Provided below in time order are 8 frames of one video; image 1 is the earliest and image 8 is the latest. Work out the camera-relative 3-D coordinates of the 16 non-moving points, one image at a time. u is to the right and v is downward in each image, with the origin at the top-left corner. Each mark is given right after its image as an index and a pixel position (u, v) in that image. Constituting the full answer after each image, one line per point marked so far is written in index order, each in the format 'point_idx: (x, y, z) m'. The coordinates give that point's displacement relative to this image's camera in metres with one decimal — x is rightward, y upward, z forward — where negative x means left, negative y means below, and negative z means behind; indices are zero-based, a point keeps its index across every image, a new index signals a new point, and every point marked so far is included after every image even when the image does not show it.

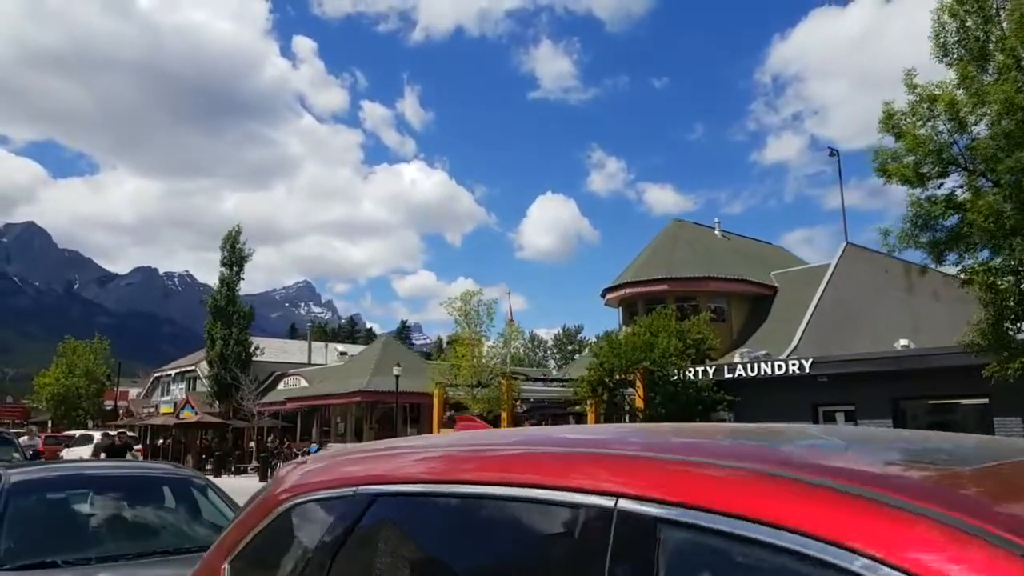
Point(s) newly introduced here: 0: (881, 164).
0: (+7.1, +2.4, +16.1) m
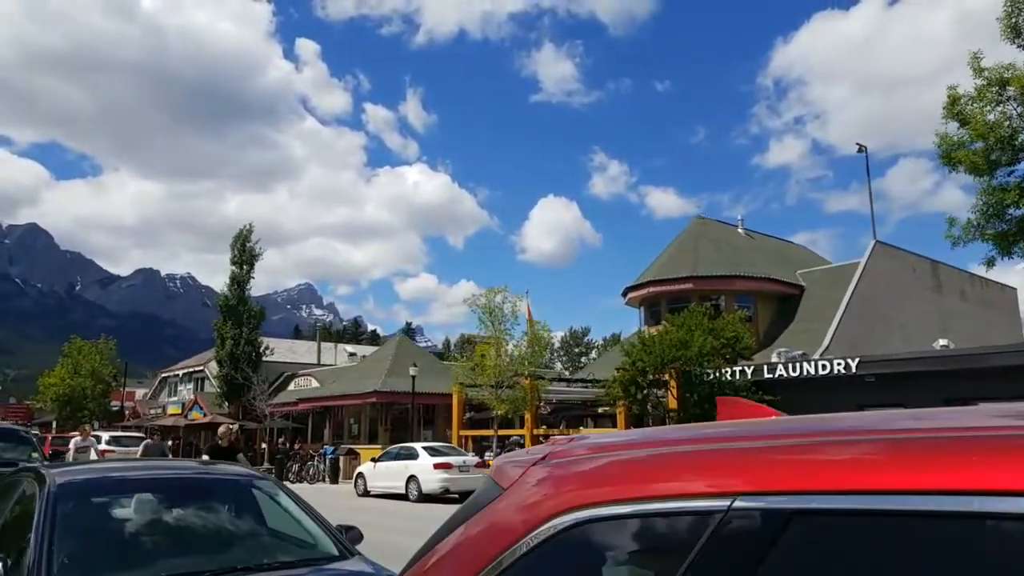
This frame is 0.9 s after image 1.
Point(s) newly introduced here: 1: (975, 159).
0: (+7.9, +2.5, +15.3) m
1: (+8.1, +2.3, +14.6) m
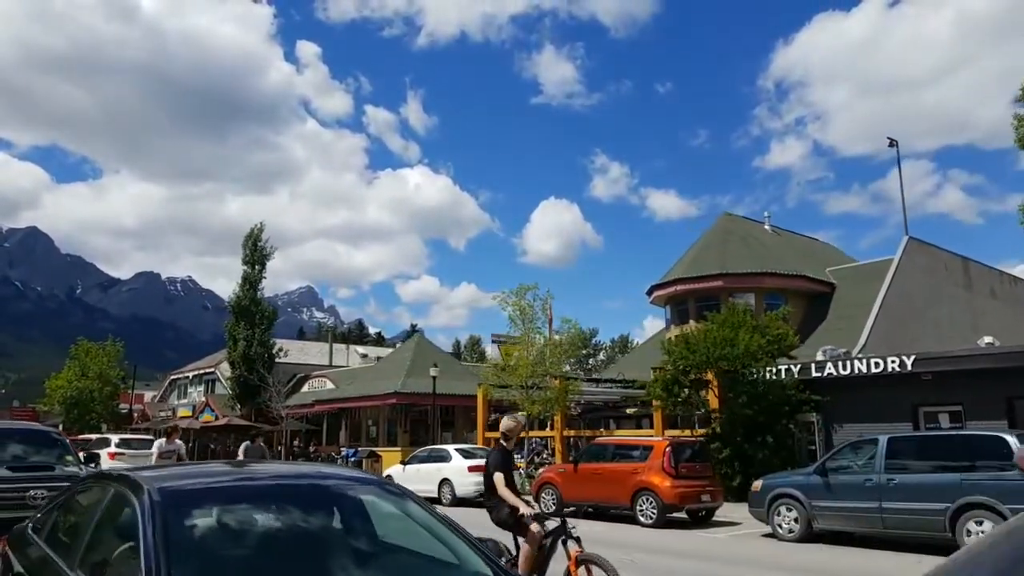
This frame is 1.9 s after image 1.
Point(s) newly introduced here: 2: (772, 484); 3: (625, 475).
0: (+8.9, +2.6, +14.5) m
1: (+9.1, +2.4, +13.8) m
2: (+4.7, -3.6, +15.1) m
3: (+2.4, -3.9, +17.4) m
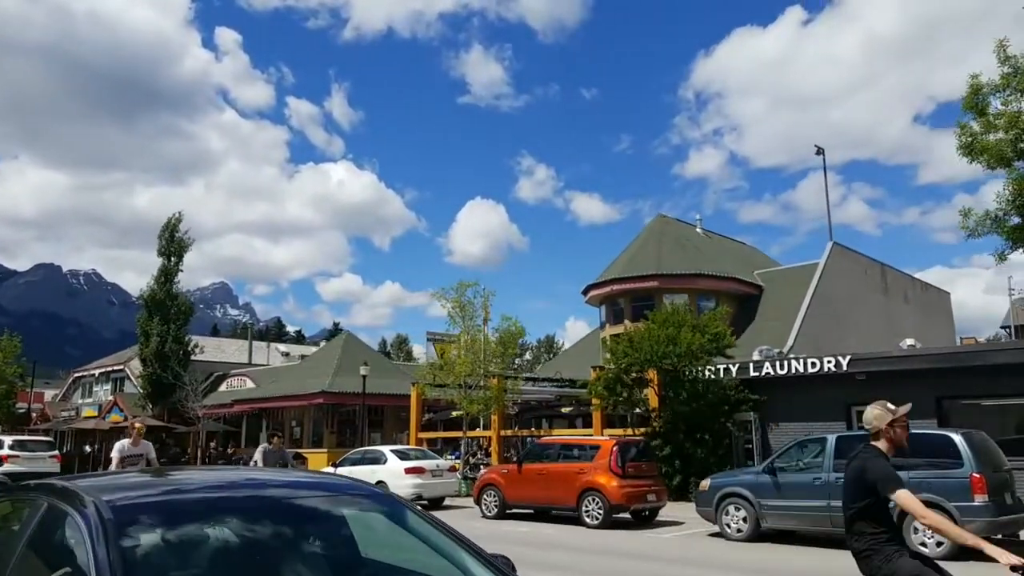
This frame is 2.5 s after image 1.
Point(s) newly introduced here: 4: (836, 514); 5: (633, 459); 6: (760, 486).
0: (+8.1, +2.6, +14.8) m
1: (+8.3, +2.3, +14.2) m
2: (+3.8, -3.5, +15.0) m
3: (+1.2, -3.9, +17.1) m
4: (+5.2, -3.6, +13.5) m
5: (+2.5, -3.5, +17.0) m
6: (+4.3, -3.4, +14.4) m
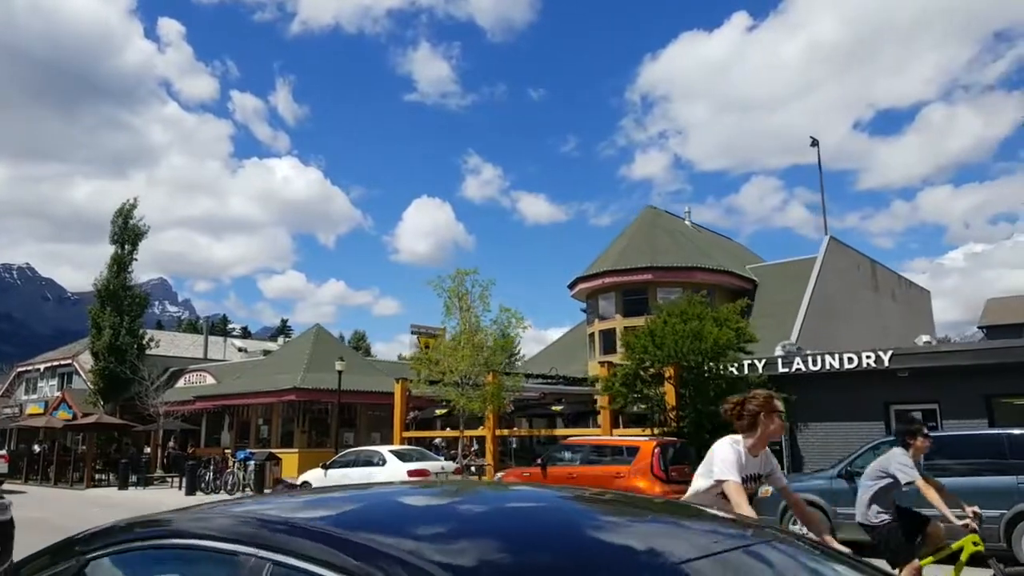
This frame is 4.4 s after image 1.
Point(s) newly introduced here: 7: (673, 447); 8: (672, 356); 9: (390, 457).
0: (+8.8, +2.8, +13.6) m
1: (+9.1, +2.6, +13.0) m
2: (+4.5, -3.3, +13.5) m
3: (+1.7, -3.6, +15.4) m
4: (+6.0, -3.4, +12.0) m
5: (+3.0, -3.2, +15.4) m
6: (+5.0, -3.2, +12.9) m
7: (+3.0, -3.0, +15.6) m
8: (+3.8, -1.6, +19.6) m
9: (-2.9, -4.0, +19.9) m
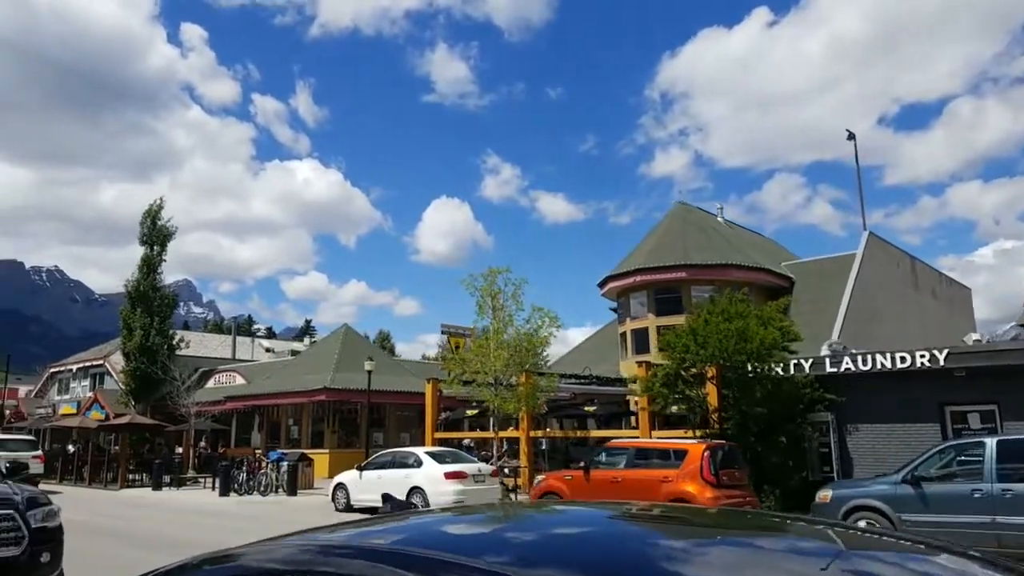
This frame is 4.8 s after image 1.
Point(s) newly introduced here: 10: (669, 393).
0: (+9.5, +2.9, +12.9) m
1: (+9.8, +2.7, +12.3) m
2: (+5.2, -3.2, +12.9) m
3: (+2.5, -3.5, +14.9) m
4: (+6.7, -3.3, +11.4) m
5: (+3.8, -3.2, +14.8) m
6: (+5.7, -3.1, +12.3) m
7: (+3.8, -2.9, +15.0) m
8: (+4.6, -1.5, +19.0) m
9: (-2.0, -4.0, +19.4) m
10: (+3.7, -2.5, +19.7) m
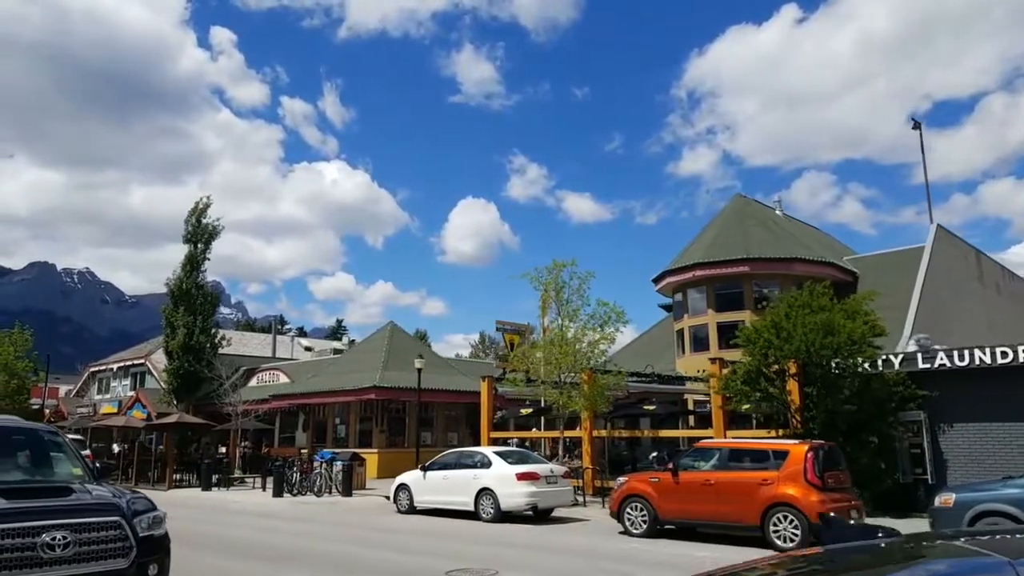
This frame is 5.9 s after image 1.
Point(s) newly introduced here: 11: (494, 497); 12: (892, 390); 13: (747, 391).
0: (+10.9, +3.1, +11.7) m
1: (+11.2, +2.8, +11.1) m
2: (+6.6, -3.0, +11.9) m
3: (+4.0, -3.3, +14.0) m
4: (+8.1, -3.1, +10.3) m
5: (+5.3, -3.0, +13.9) m
6: (+7.1, -2.9, +11.3) m
7: (+5.3, -2.8, +14.1) m
8: (+6.2, -1.3, +18.0) m
9: (-0.4, -3.8, +18.6) m
10: (+5.3, -2.3, +18.8) m
11: (-0.4, -4.6, +18.0) m
12: (+8.2, -2.2, +18.0) m
13: (+5.3, -2.3, +18.8) m
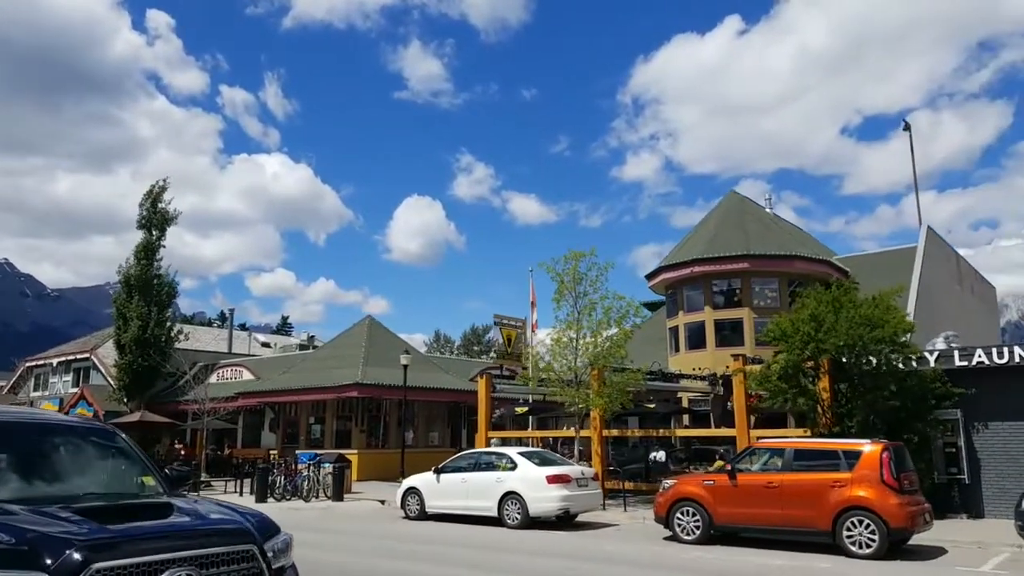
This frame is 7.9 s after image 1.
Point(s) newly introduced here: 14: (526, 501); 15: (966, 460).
0: (+12.0, +3.1, +11.4) m
1: (+12.3, +2.9, +10.8) m
2: (+7.6, -2.9, +11.2) m
3: (+4.8, -3.2, +13.1) m
4: (+9.1, -3.1, +9.8) m
5: (+6.1, -2.8, +13.1) m
6: (+8.1, -2.8, +10.6) m
7: (+6.1, -2.6, +13.3) m
8: (+6.8, -1.2, +17.3) m
9: (+0.1, -3.6, +17.5) m
10: (+5.8, -2.2, +18.0) m
11: (+0.1, -4.3, +16.9) m
12: (+8.8, -2.1, +17.4) m
13: (+5.8, -2.2, +18.0) m
14: (+0.2, -4.3, +16.8) m
15: (+9.7, -3.7, +17.8) m
